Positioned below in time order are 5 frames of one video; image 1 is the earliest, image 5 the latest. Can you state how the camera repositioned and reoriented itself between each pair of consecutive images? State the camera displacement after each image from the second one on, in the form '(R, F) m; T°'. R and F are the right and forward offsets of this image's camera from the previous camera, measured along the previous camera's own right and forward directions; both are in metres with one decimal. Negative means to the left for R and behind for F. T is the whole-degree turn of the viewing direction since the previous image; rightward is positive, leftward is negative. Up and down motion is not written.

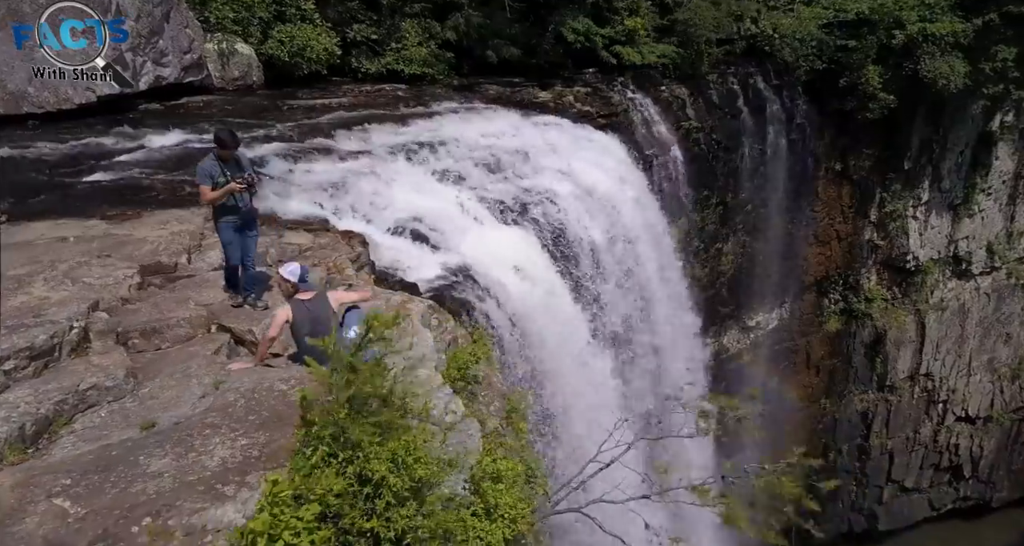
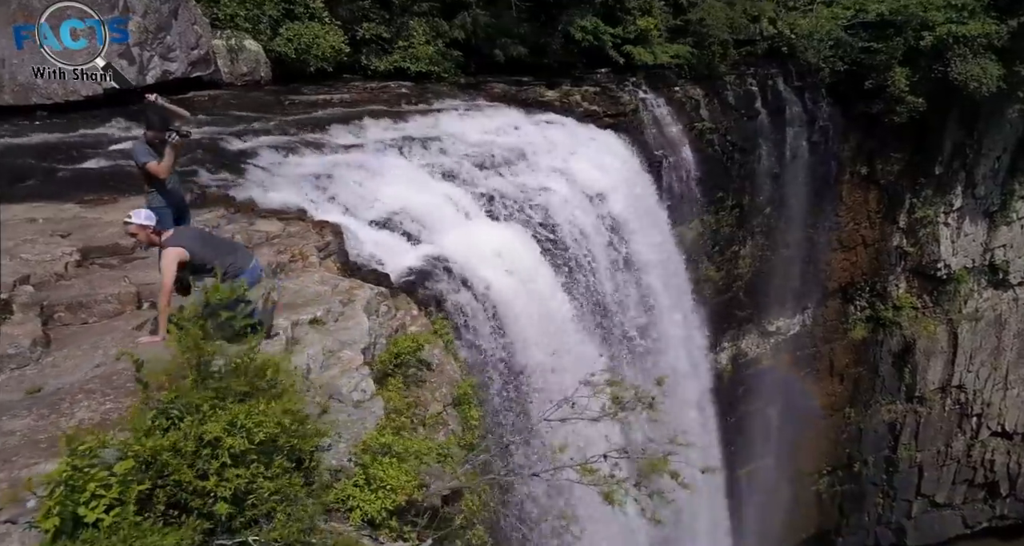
(+0.5, 0.0) m; -3°
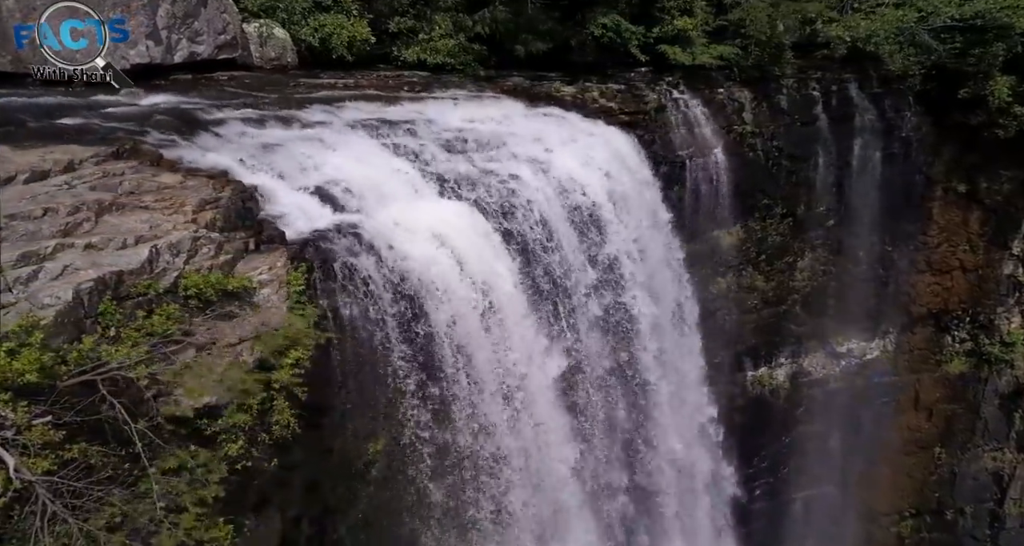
(+2.1, -0.1) m; -11°
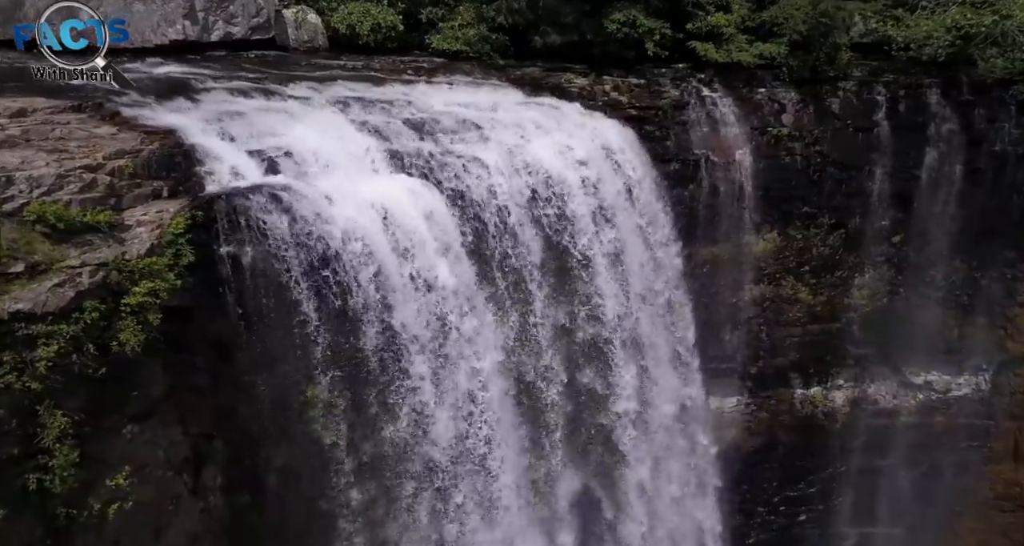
(+2.6, 0.0) m; -14°
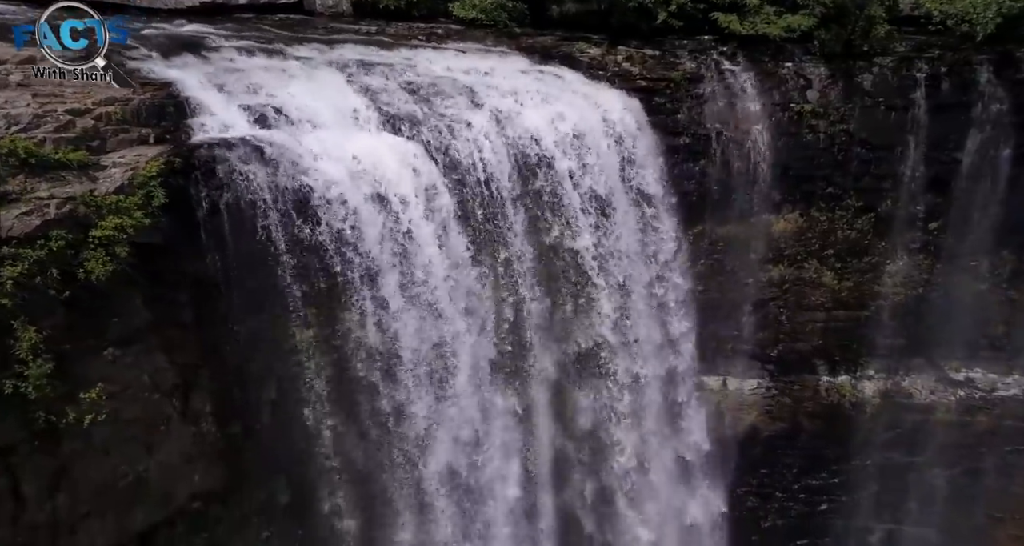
(+1.4, -0.2) m; -7°
